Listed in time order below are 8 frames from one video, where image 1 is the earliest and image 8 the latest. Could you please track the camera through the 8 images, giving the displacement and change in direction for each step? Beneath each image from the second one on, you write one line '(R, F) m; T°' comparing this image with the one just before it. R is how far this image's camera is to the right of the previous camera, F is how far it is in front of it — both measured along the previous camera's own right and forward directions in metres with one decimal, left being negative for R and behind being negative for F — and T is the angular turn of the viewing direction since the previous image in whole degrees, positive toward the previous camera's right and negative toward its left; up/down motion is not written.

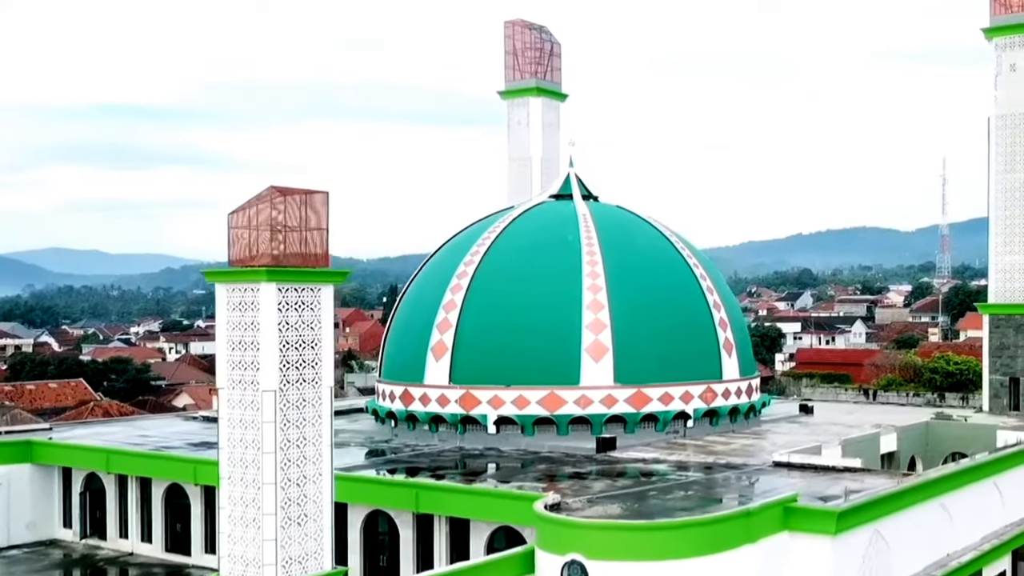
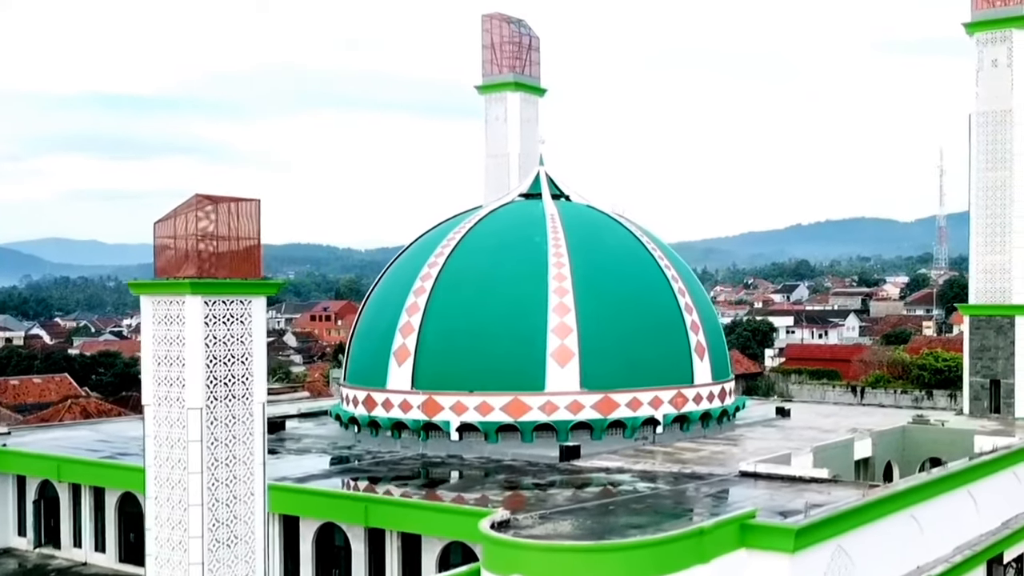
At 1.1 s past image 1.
(+0.5, +0.4) m; 0°
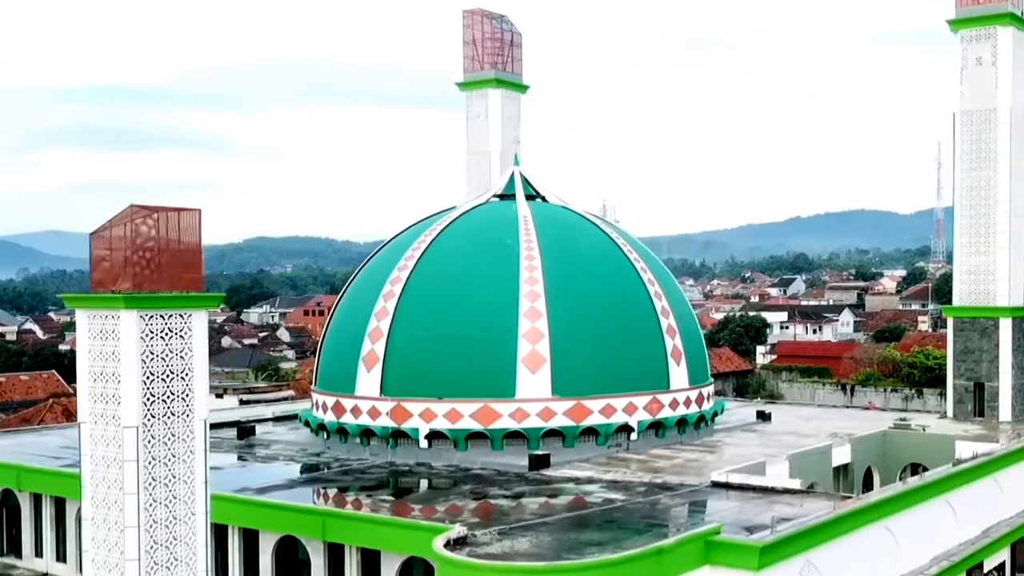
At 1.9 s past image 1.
(+0.4, +0.3) m; 0°
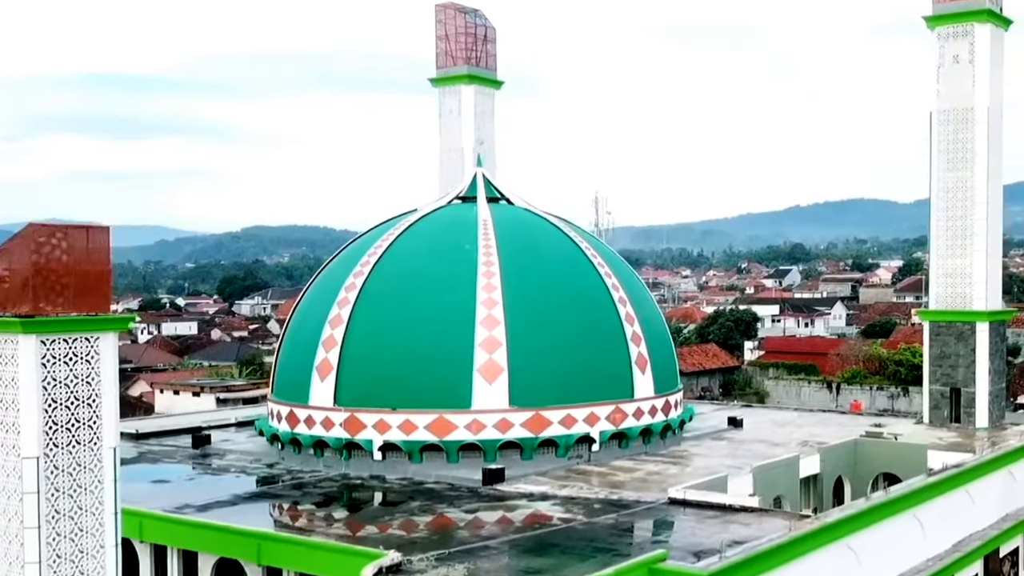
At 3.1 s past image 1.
(+0.5, +0.4) m; 0°
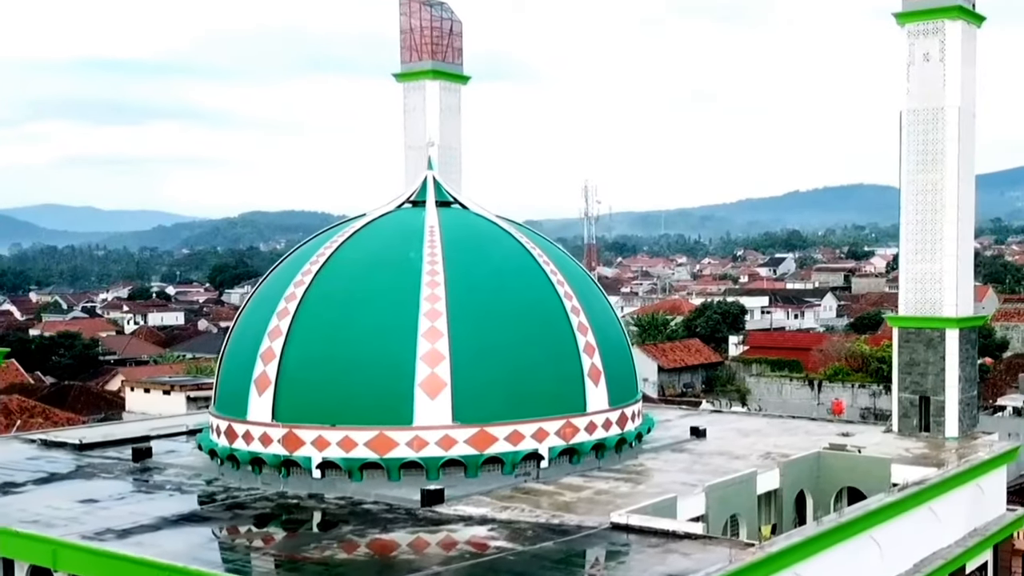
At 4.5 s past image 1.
(+0.7, +0.6) m; 0°
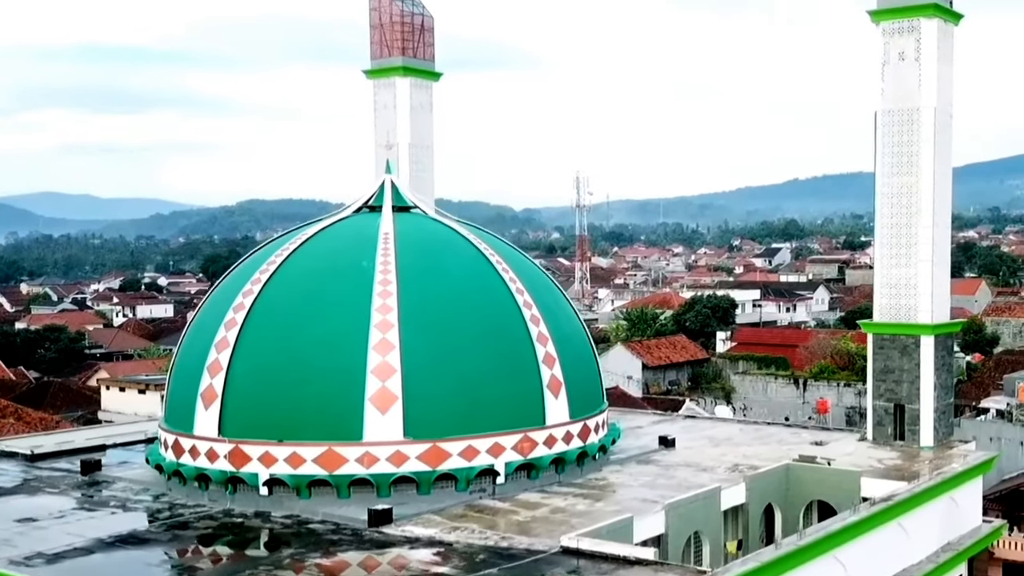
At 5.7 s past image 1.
(+0.5, +0.5) m; 0°
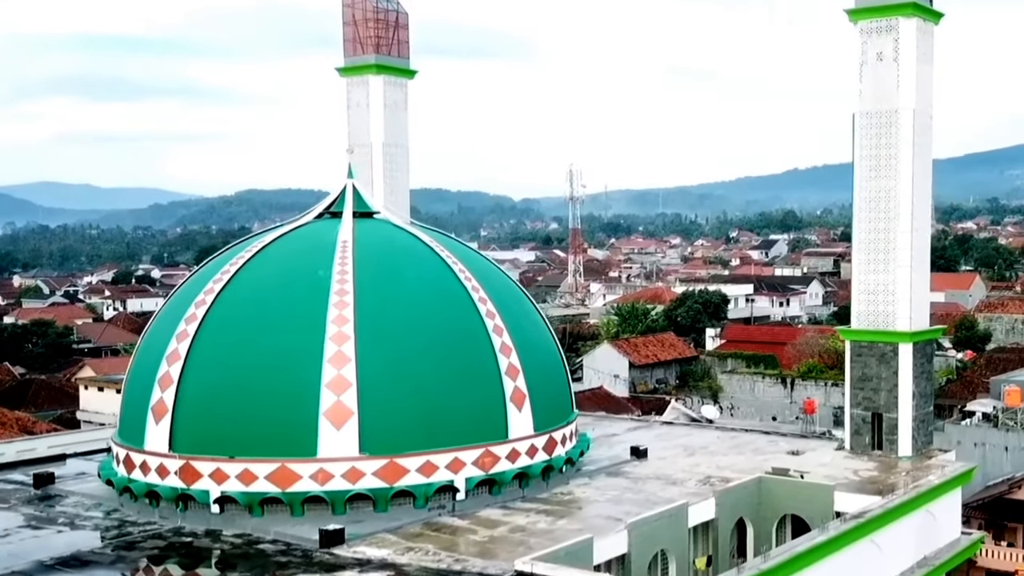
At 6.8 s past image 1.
(+0.5, +0.4) m; 0°
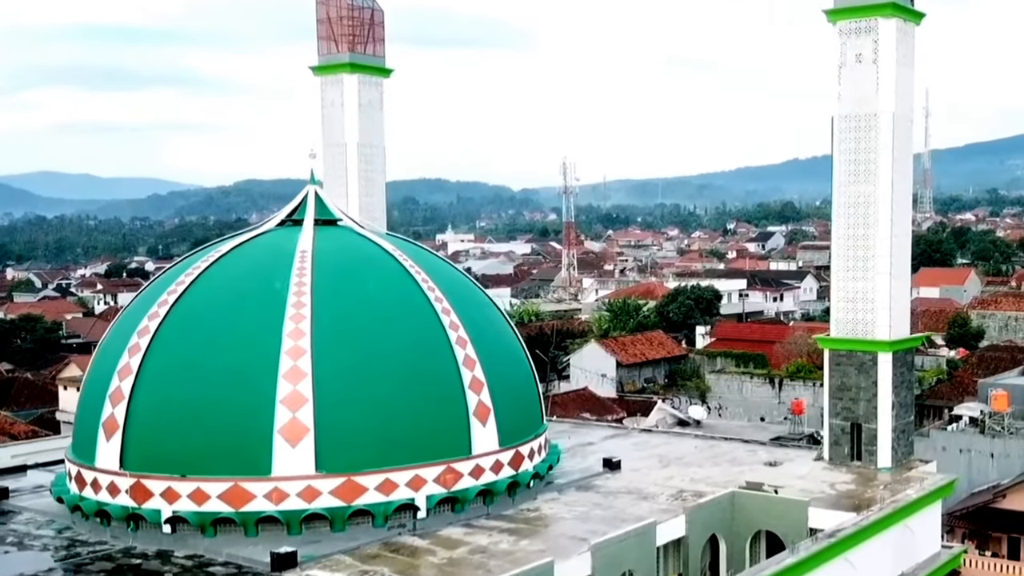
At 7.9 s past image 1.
(+0.4, +0.4) m; 0°
